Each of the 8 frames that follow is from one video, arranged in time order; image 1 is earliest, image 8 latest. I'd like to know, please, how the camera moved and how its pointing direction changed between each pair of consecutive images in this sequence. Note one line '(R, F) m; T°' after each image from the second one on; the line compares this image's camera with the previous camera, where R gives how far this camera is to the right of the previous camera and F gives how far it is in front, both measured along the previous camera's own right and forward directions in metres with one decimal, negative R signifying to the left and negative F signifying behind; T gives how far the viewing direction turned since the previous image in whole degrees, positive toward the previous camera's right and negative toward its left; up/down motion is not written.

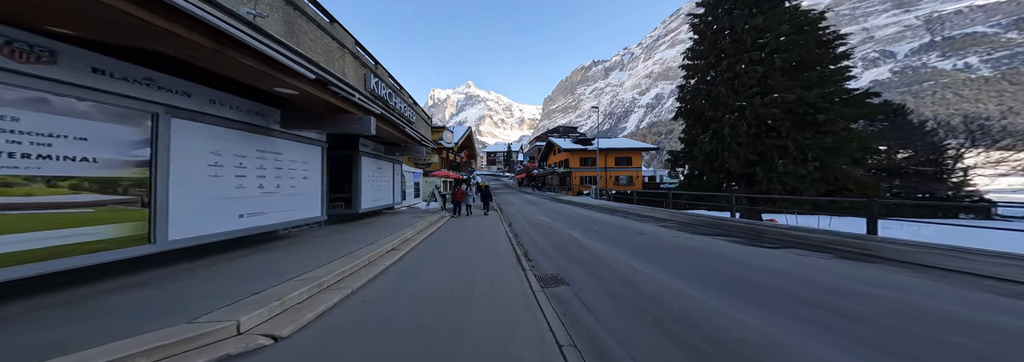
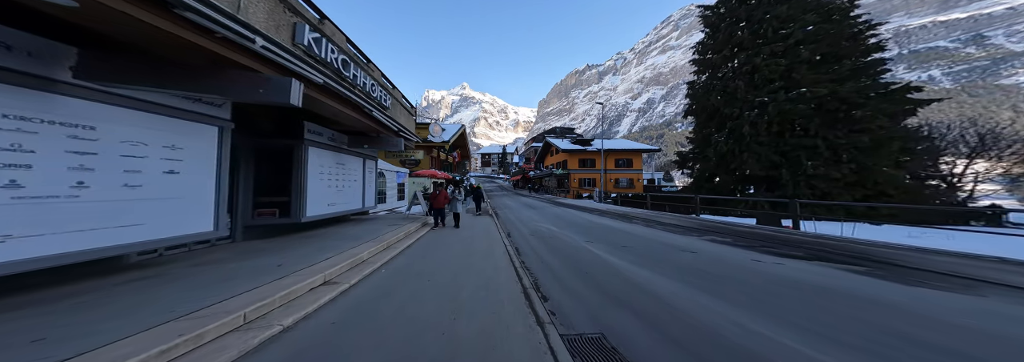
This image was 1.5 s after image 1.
(-0.1, +1.9) m; +1°
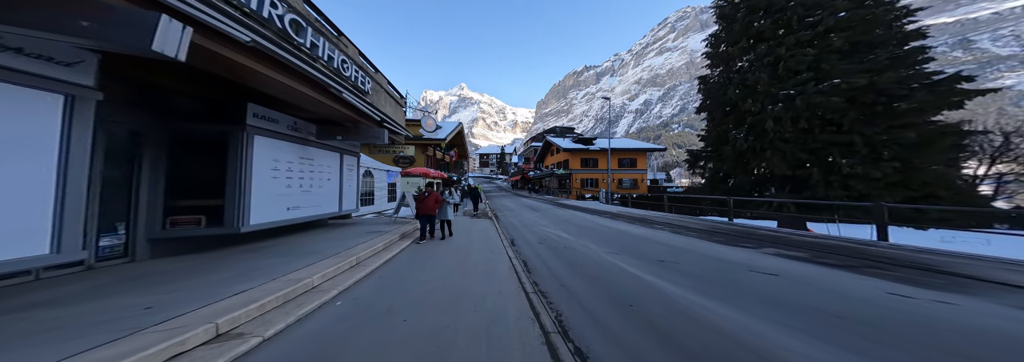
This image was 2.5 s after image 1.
(-0.2, +1.4) m; 0°
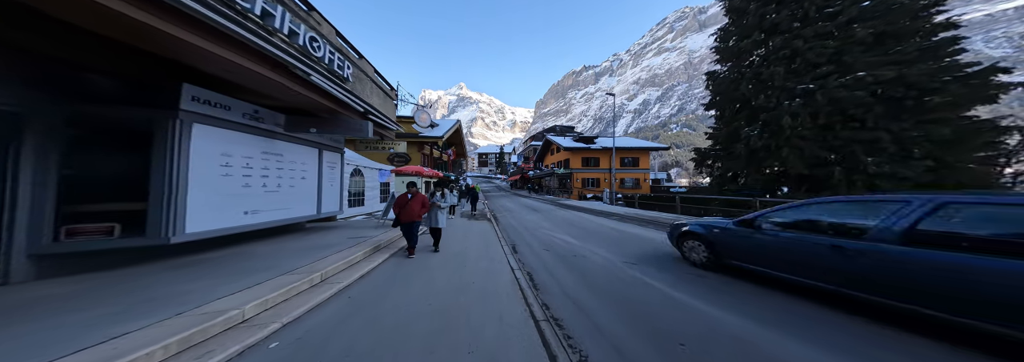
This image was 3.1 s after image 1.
(-0.1, +0.9) m; 0°
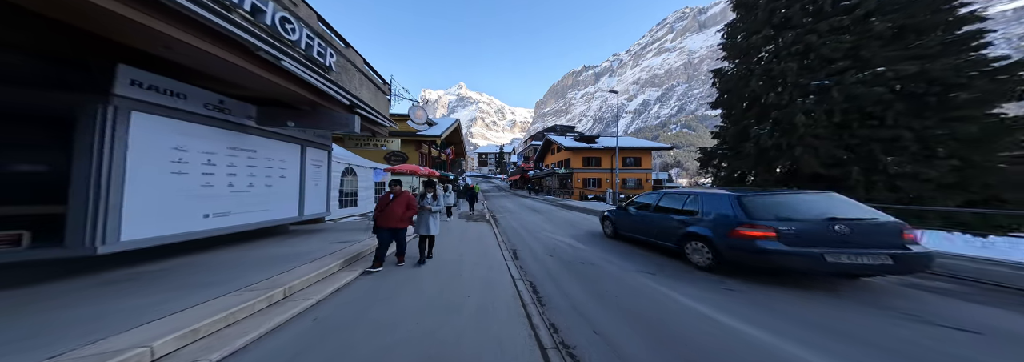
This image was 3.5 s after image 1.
(0.0, +0.6) m; 0°
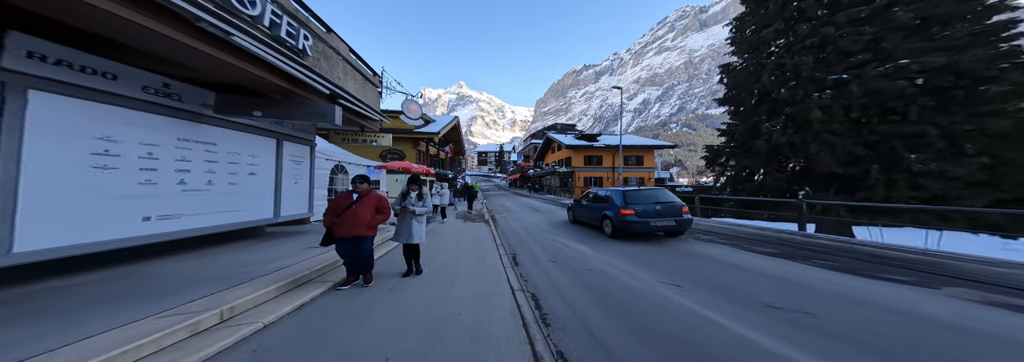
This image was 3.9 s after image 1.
(0.0, +0.6) m; 0°
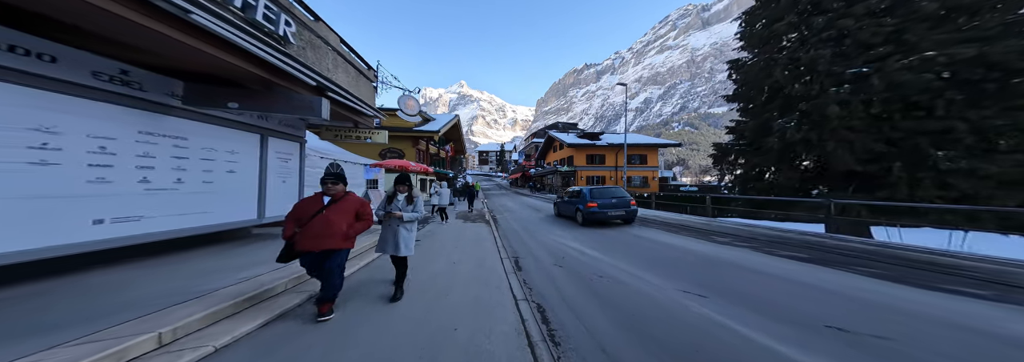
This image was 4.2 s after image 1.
(0.0, +0.5) m; 0°
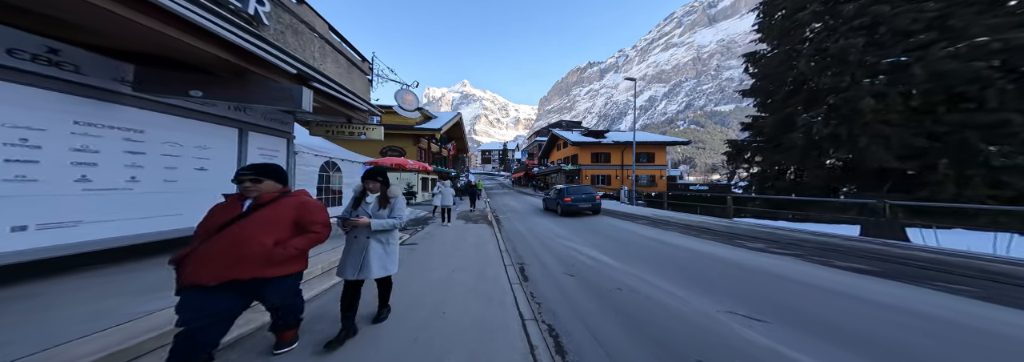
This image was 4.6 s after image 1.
(-0.1, +0.7) m; -1°
